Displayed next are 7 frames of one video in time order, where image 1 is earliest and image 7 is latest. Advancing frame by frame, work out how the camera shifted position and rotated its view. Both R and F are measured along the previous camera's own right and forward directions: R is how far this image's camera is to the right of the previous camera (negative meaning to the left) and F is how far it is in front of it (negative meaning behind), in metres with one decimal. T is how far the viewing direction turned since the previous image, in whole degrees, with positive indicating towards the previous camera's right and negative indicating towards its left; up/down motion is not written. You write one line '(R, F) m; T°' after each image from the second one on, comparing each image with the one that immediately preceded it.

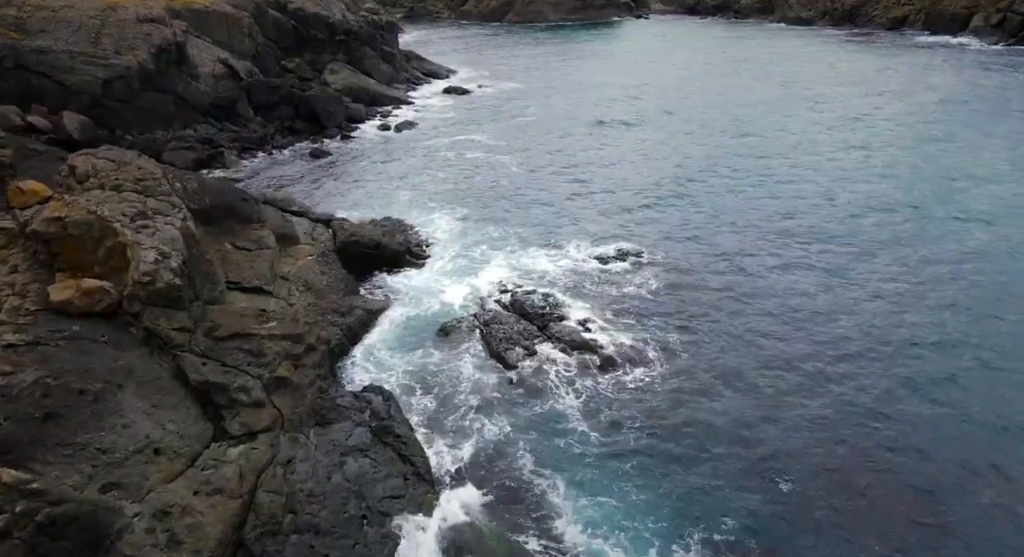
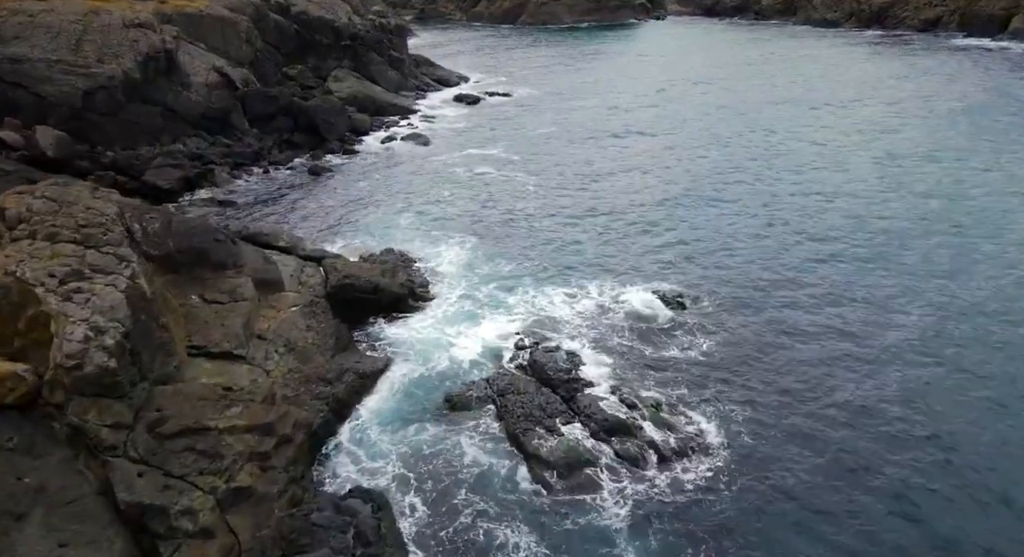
(-0.3, +5.4) m; -1°
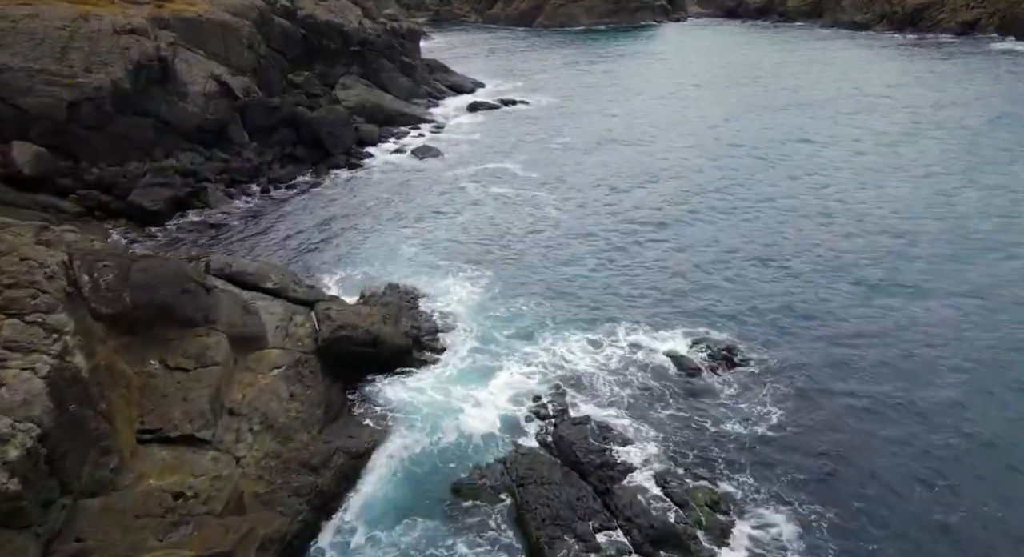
(-0.3, +4.9) m; -1°
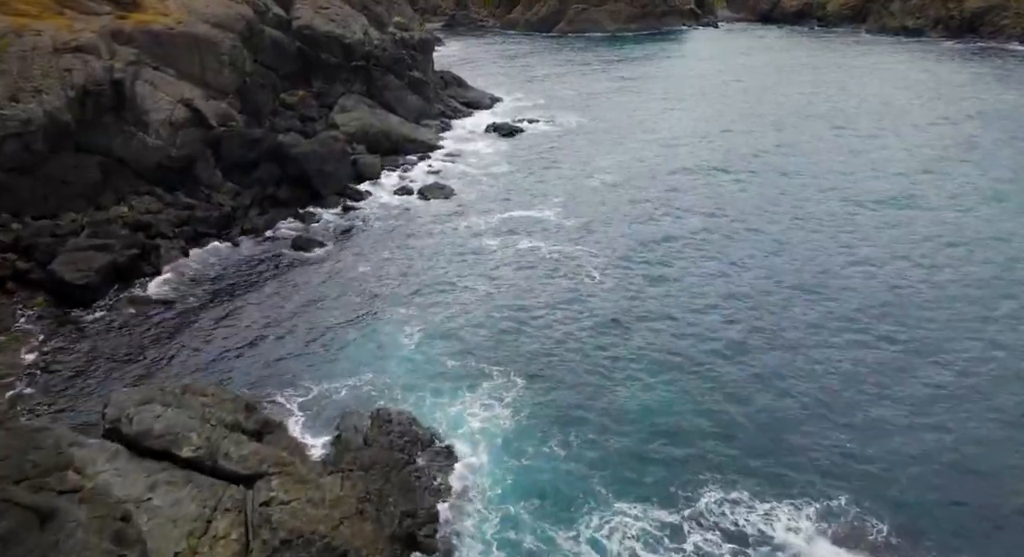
(-0.8, +11.3) m; -1°
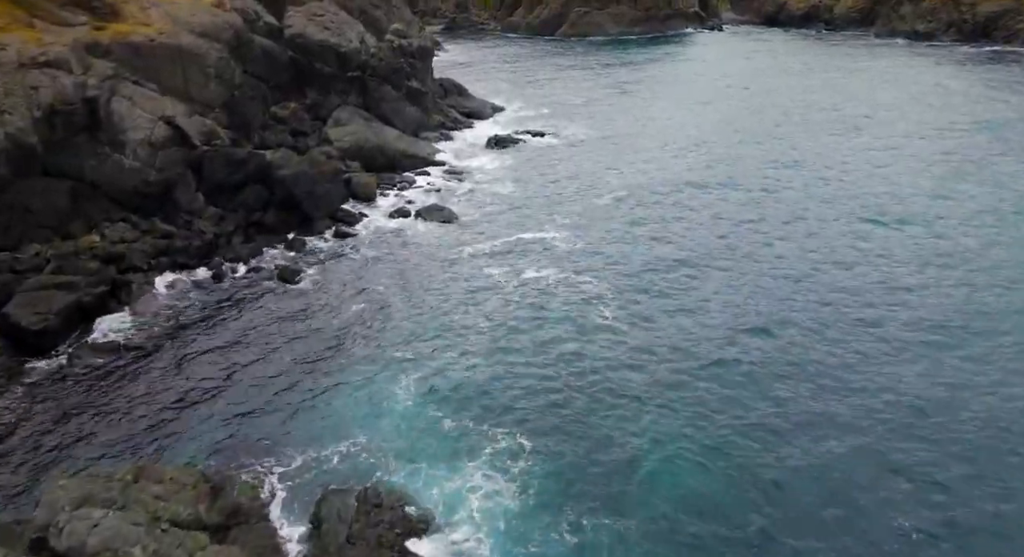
(-0.2, +3.6) m; 0°
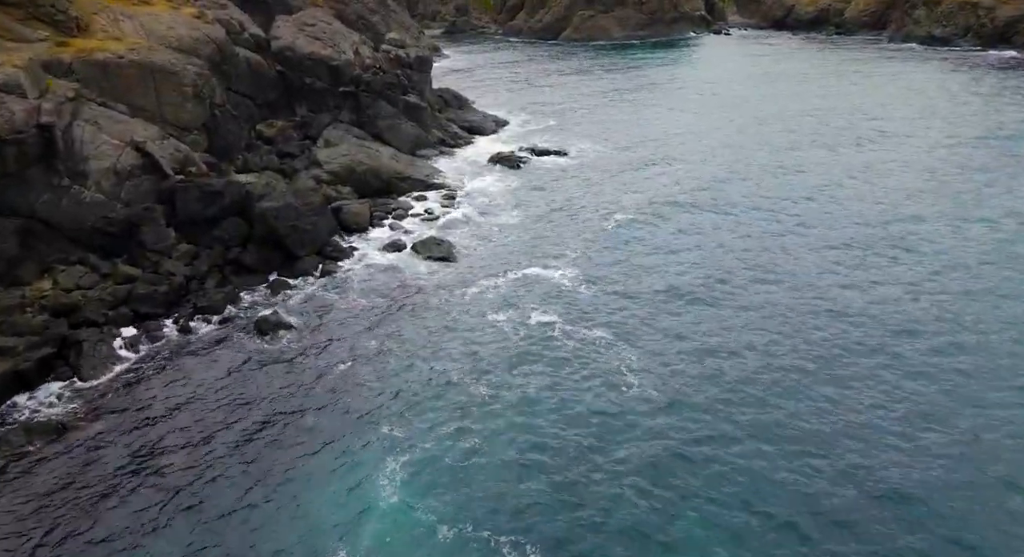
(-0.3, +5.0) m; 0°
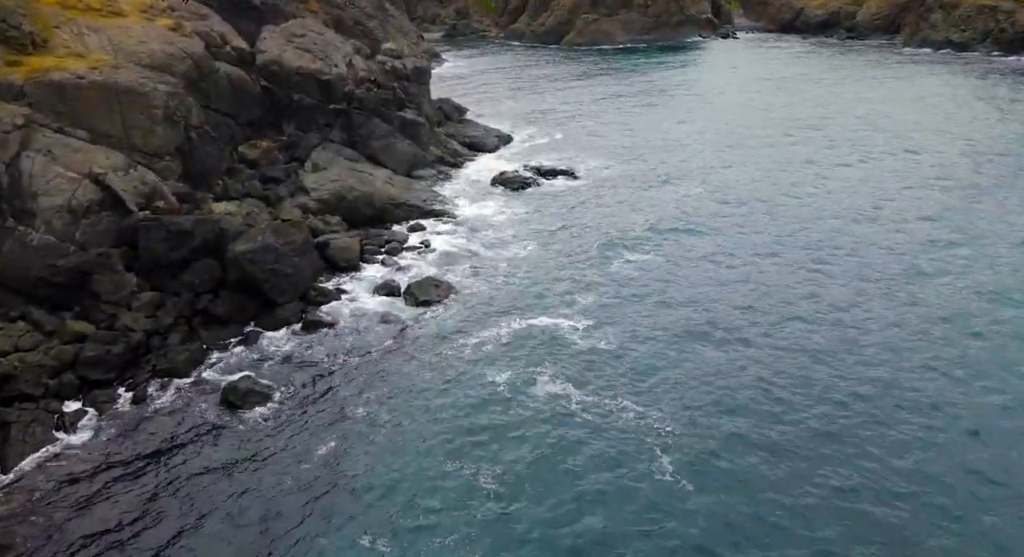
(-0.3, +5.2) m; 0°
